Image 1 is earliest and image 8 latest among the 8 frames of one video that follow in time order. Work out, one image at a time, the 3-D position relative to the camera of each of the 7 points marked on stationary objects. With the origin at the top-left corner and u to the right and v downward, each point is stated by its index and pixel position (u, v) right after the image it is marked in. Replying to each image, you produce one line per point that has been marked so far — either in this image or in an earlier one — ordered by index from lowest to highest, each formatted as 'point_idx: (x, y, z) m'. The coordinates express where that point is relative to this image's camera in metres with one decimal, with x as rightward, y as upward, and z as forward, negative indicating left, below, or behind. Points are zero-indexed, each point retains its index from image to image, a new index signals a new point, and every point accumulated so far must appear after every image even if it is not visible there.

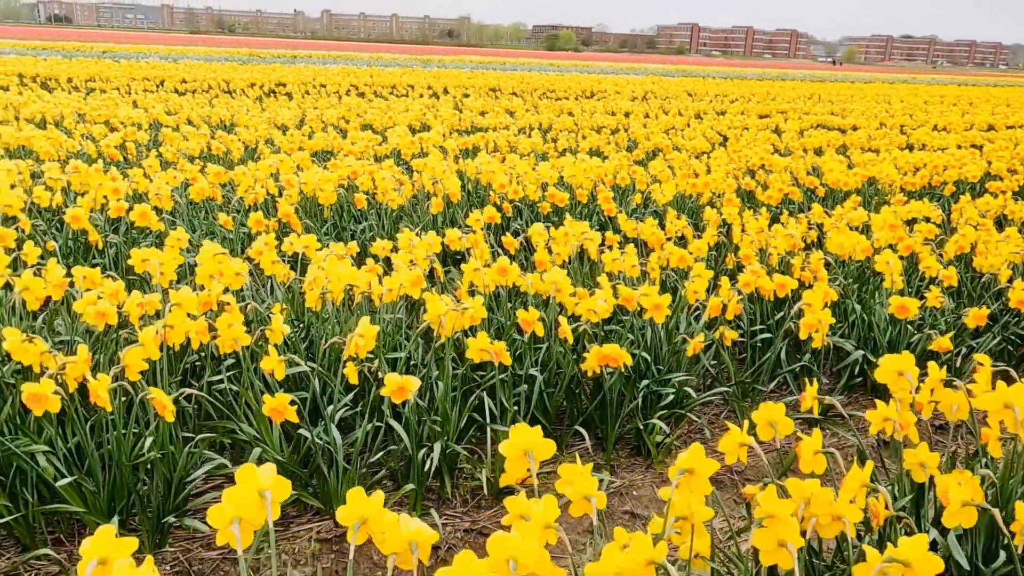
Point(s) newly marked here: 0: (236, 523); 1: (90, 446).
0: (-0.6, -0.5, +1.6) m
1: (-1.2, -0.5, +2.2) m
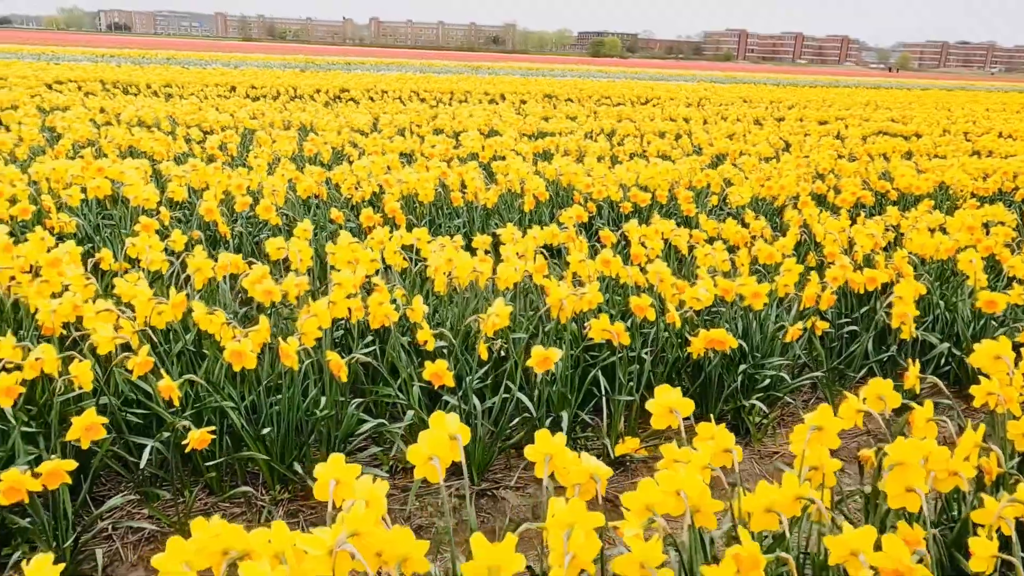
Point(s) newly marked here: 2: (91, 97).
0: (-0.2, -0.4, +1.9) m
1: (-0.8, -0.4, +2.5) m
2: (-6.3, +2.8, +11.3) m
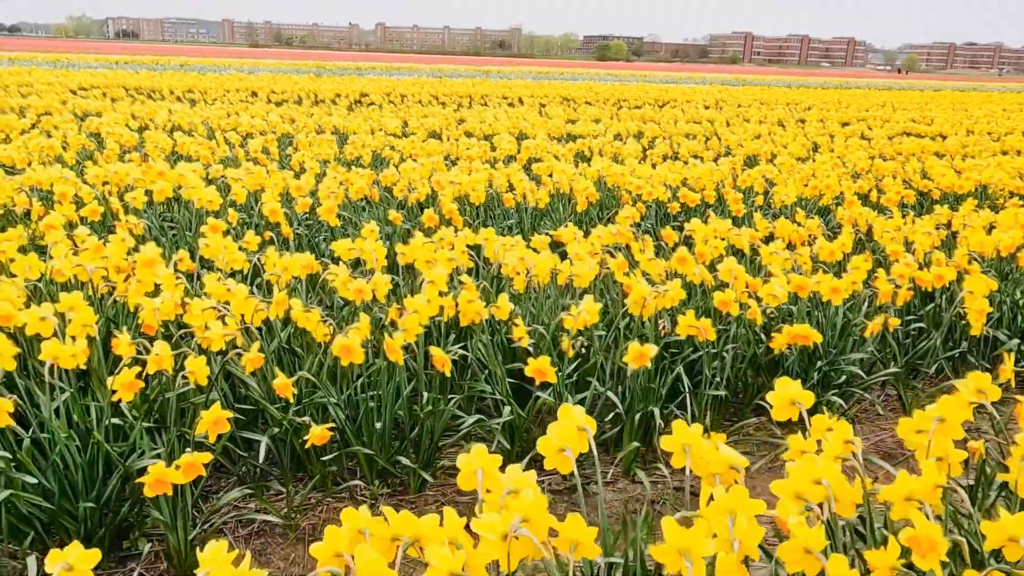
0: (+0.1, -0.4, +1.9) m
1: (-0.5, -0.4, +2.5) m
2: (-5.9, +2.8, +11.4) m
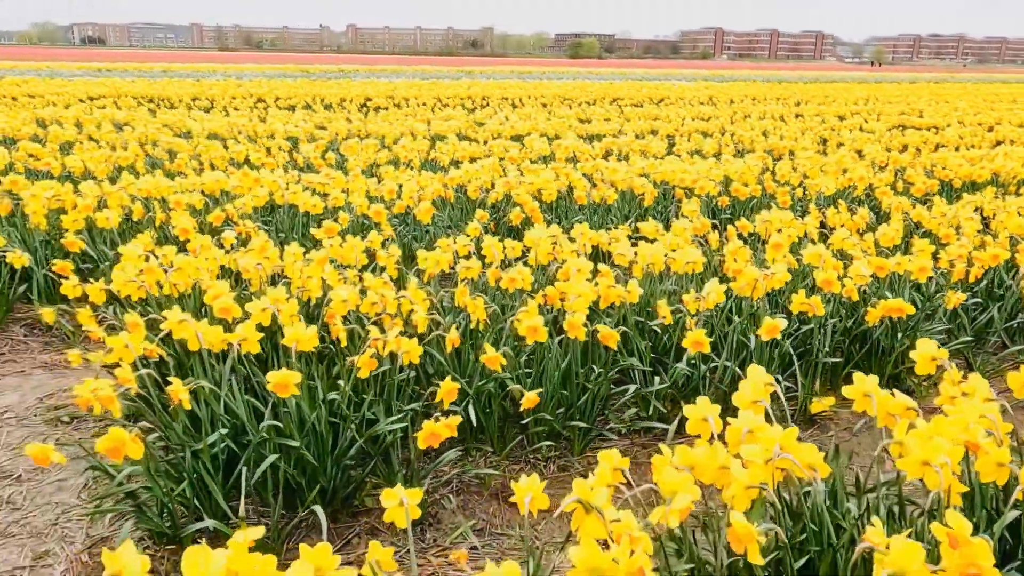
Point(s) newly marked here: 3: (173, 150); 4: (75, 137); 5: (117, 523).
0: (+0.7, -0.3, +2.3) m
1: (+0.1, -0.3, +2.9) m
2: (-5.6, +2.7, +11.6) m
3: (-3.2, +1.3, +7.3) m
4: (-4.8, +1.7, +8.3) m
5: (-1.3, -0.8, +2.5) m
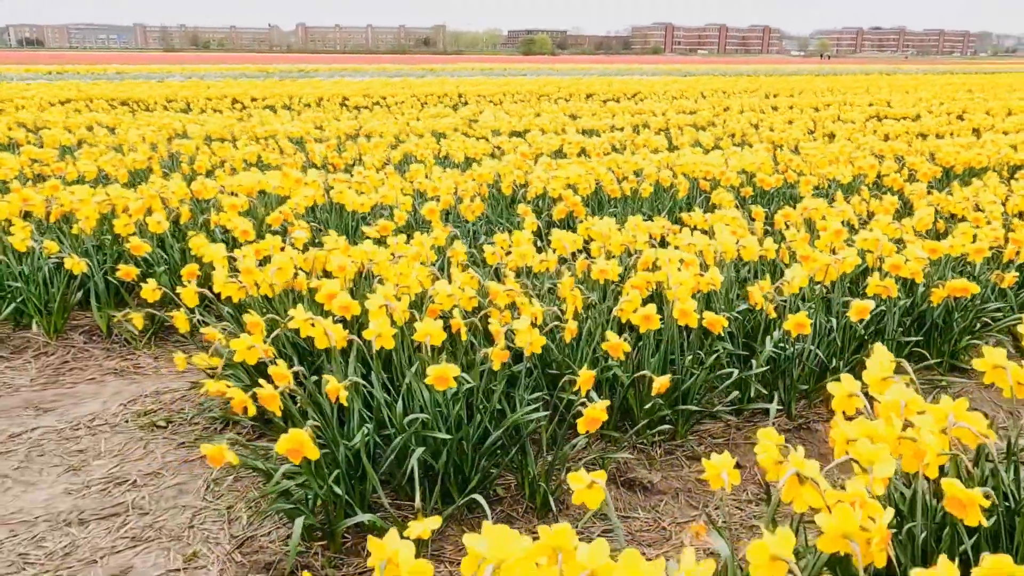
0: (+1.2, -0.3, +2.4) m
1: (+0.5, -0.3, +3.0) m
2: (-5.8, +2.6, +11.3) m
3: (-3.1, +1.3, +7.1) m
4: (-4.7, +1.6, +8.1) m
5: (-0.8, -0.8, +2.5) m
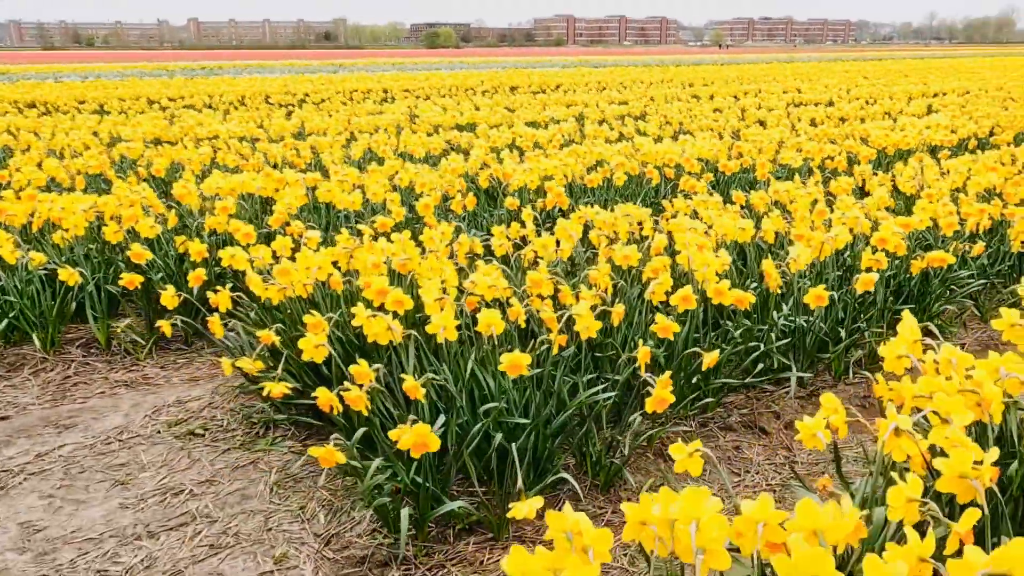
0: (+1.4, -0.2, +2.6) m
1: (+0.7, -0.2, +3.1) m
2: (-6.6, +2.4, +10.7) m
3: (-3.4, +1.2, +6.9) m
4: (-5.2, +1.4, +7.6) m
5: (-0.6, -0.8, +2.5) m
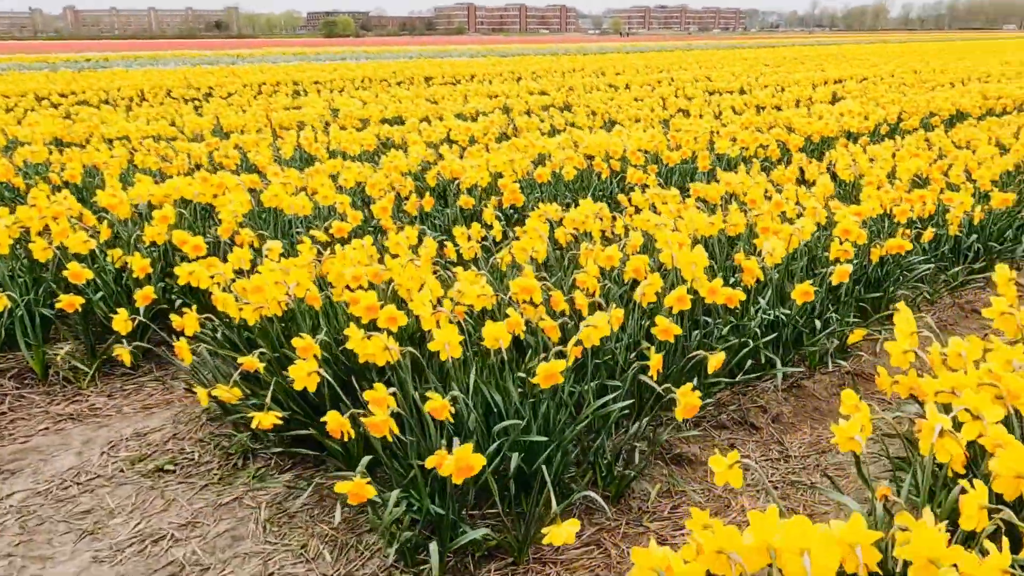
0: (+1.4, -0.2, +2.7) m
1: (+0.7, -0.2, +3.1) m
2: (-7.6, +2.2, +9.7) m
3: (-3.9, +1.1, +6.3) m
4: (-5.7, +1.2, +6.9) m
5: (-0.5, -0.8, +2.4) m
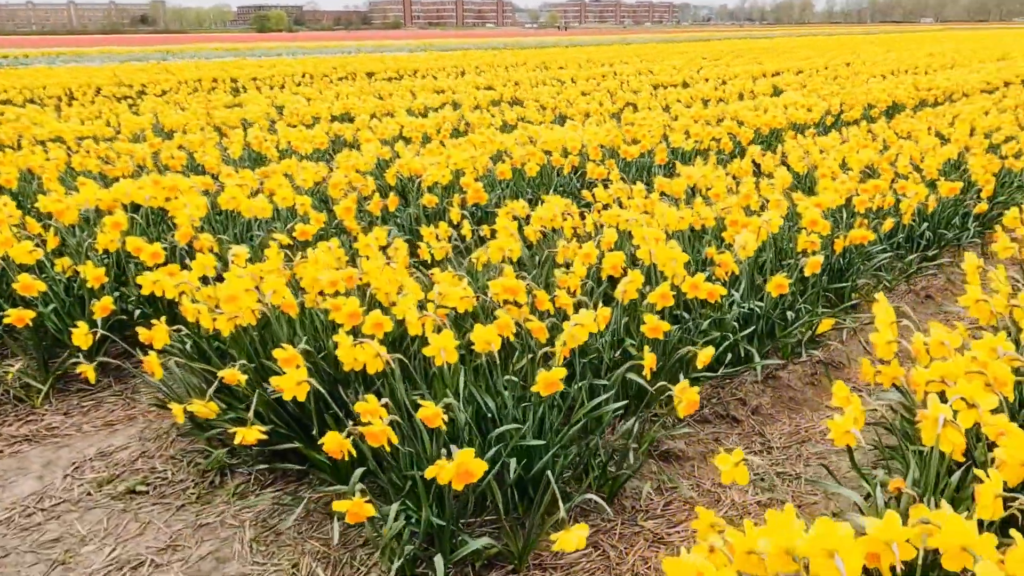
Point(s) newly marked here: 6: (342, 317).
0: (+1.4, -0.1, +2.7) m
1: (+0.6, -0.2, +3.1) m
2: (-8.2, +2.0, +9.1) m
3: (-4.3, +1.0, +5.9) m
4: (-6.1, +1.1, +6.4) m
5: (-0.5, -0.9, +2.3) m
6: (-0.6, -0.1, +2.6) m
